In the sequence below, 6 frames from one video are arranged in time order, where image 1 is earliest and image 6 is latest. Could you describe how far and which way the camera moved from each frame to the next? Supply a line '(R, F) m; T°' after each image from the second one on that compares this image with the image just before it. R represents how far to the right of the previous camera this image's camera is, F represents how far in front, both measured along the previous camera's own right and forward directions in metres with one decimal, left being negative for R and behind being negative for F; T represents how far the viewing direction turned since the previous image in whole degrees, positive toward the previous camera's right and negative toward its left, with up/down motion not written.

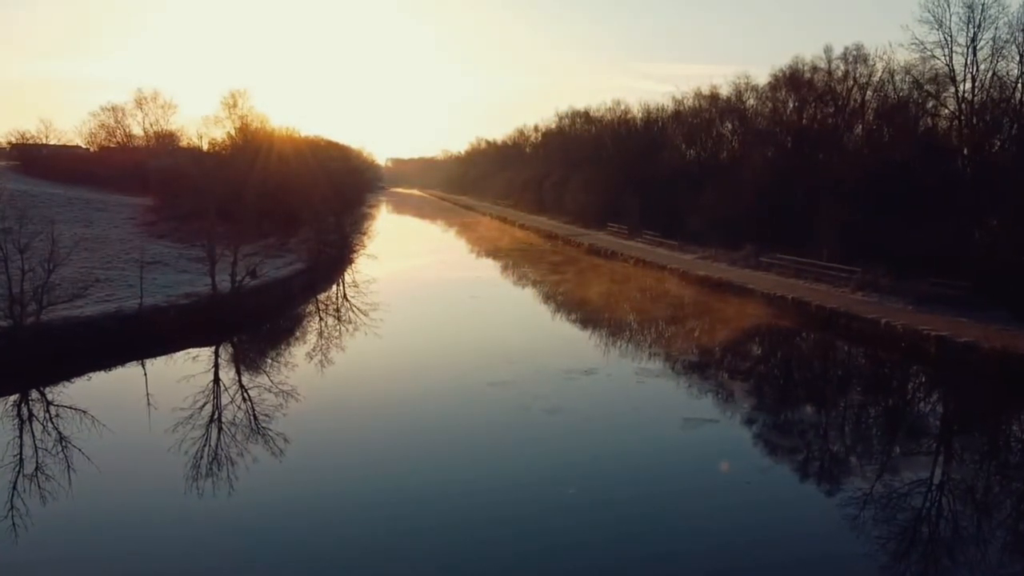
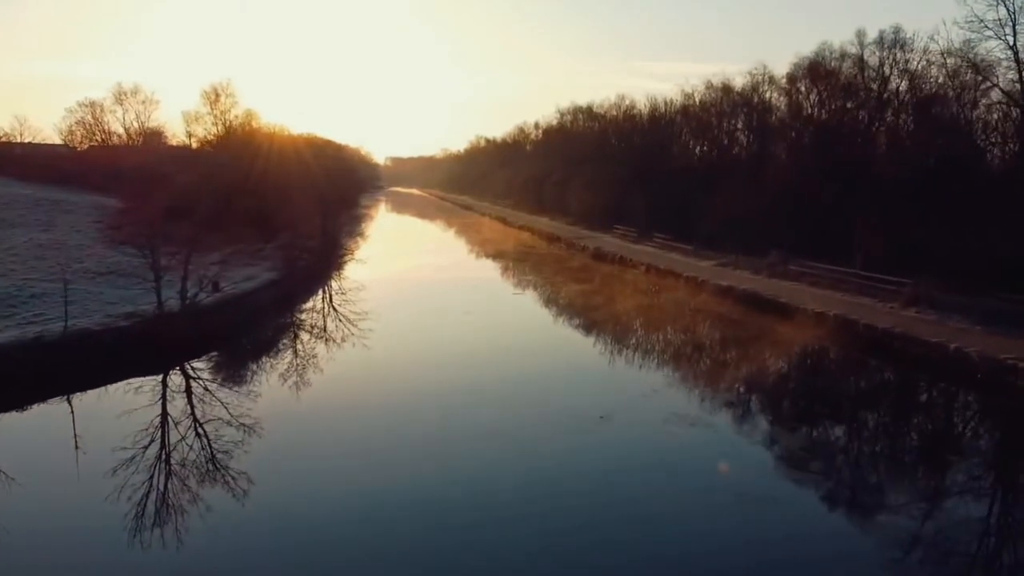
(0.0, +2.1) m; 0°
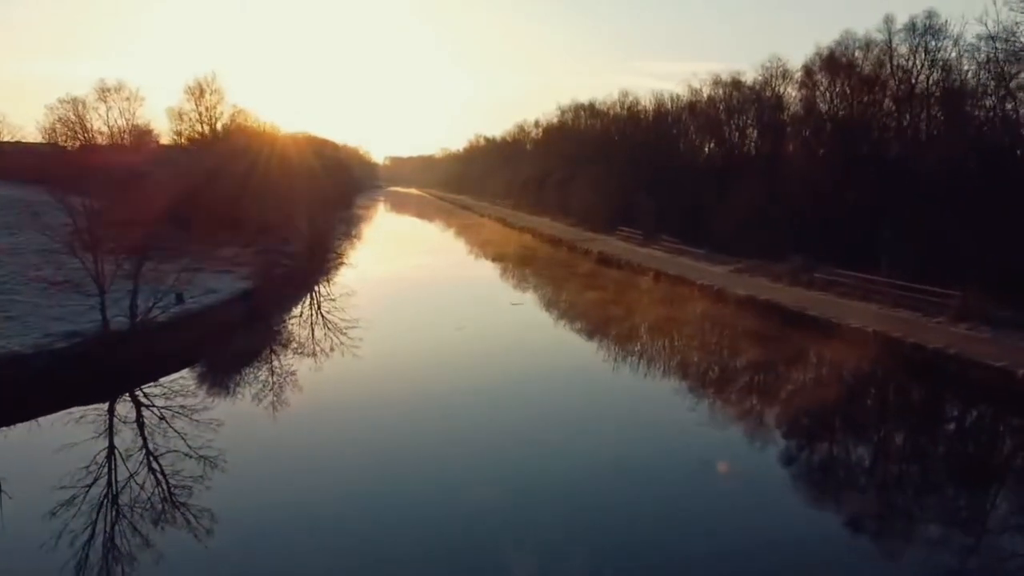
(0.0, +1.5) m; 0°
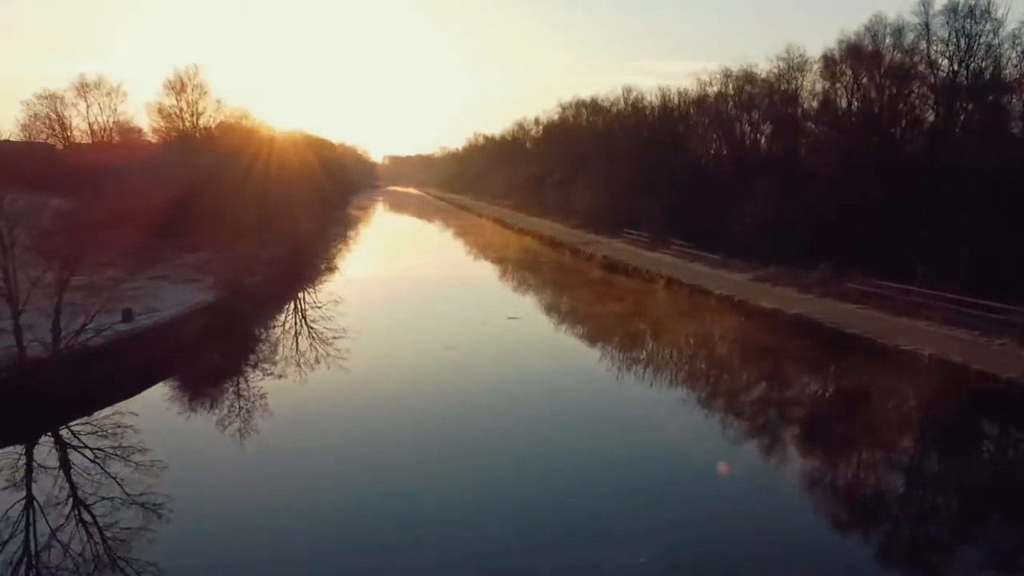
(+0.1, +1.7) m; 0°
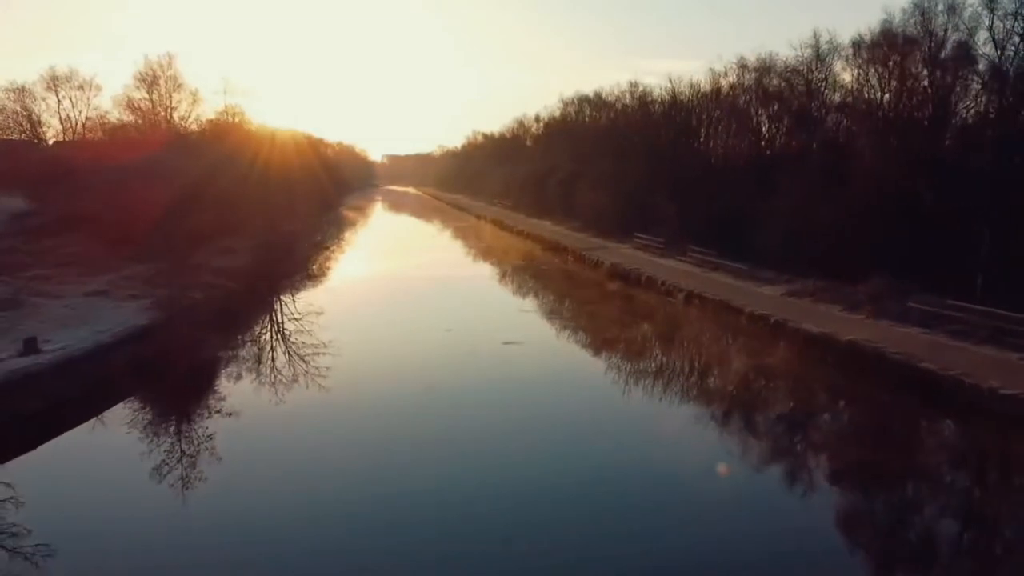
(+0.1, +2.2) m; 0°
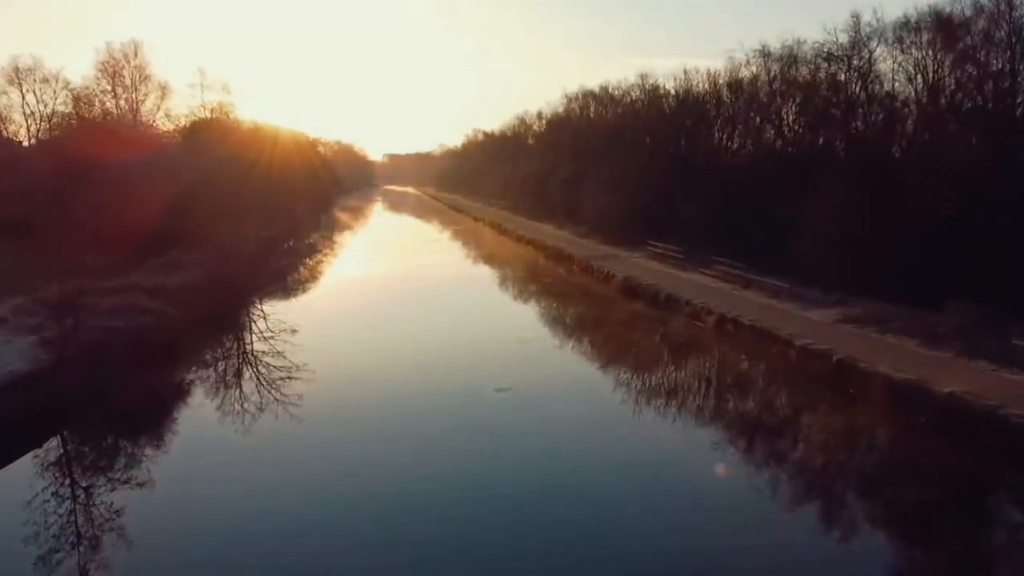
(+0.1, +2.5) m; 0°
